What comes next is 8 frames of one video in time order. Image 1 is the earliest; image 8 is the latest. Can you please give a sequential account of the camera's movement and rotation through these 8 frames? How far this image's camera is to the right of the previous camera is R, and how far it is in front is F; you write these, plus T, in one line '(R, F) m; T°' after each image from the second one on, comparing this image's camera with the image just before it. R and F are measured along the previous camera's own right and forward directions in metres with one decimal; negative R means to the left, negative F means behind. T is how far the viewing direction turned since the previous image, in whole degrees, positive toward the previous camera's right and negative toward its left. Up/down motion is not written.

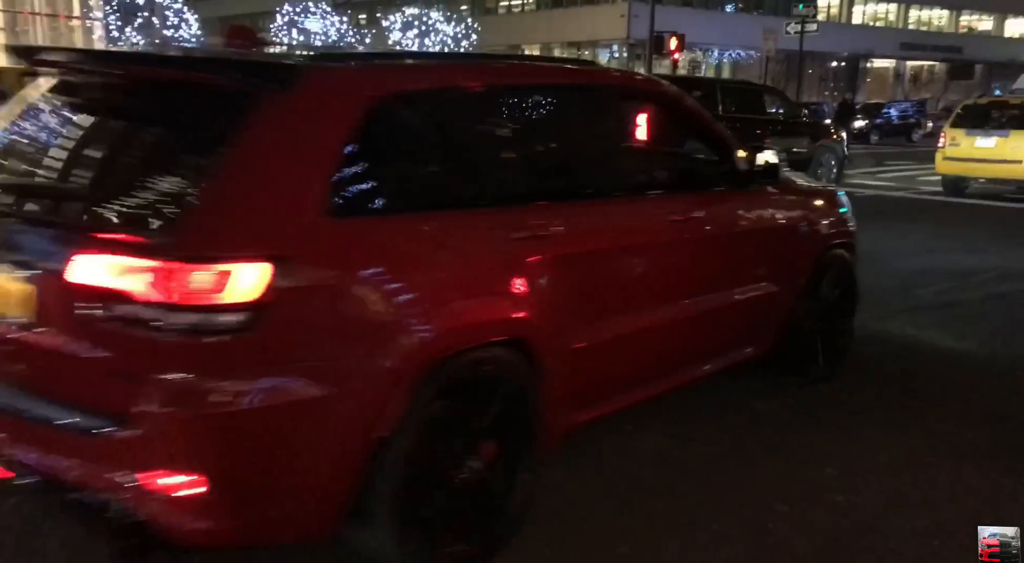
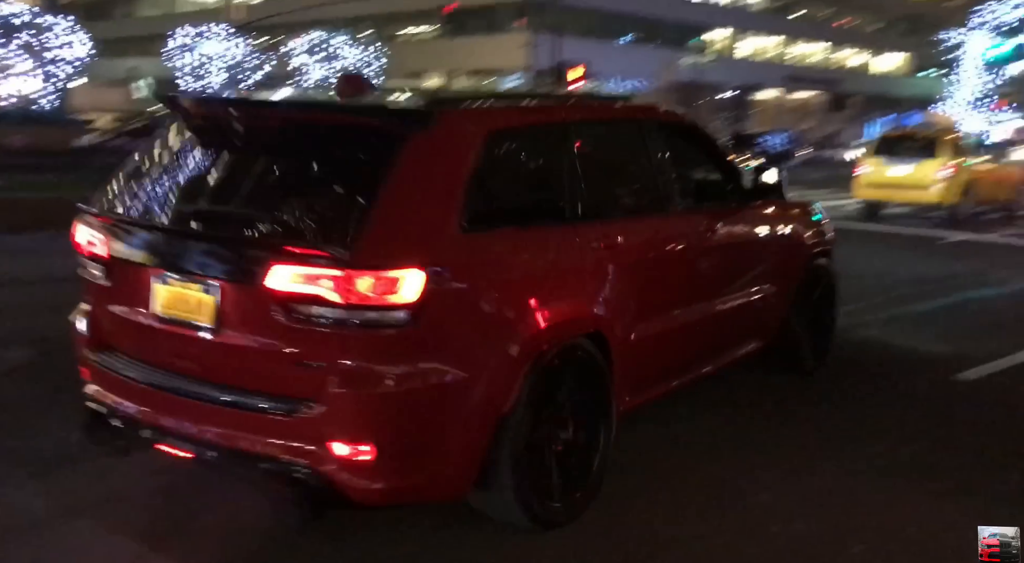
(-0.3, -0.1) m; +7°
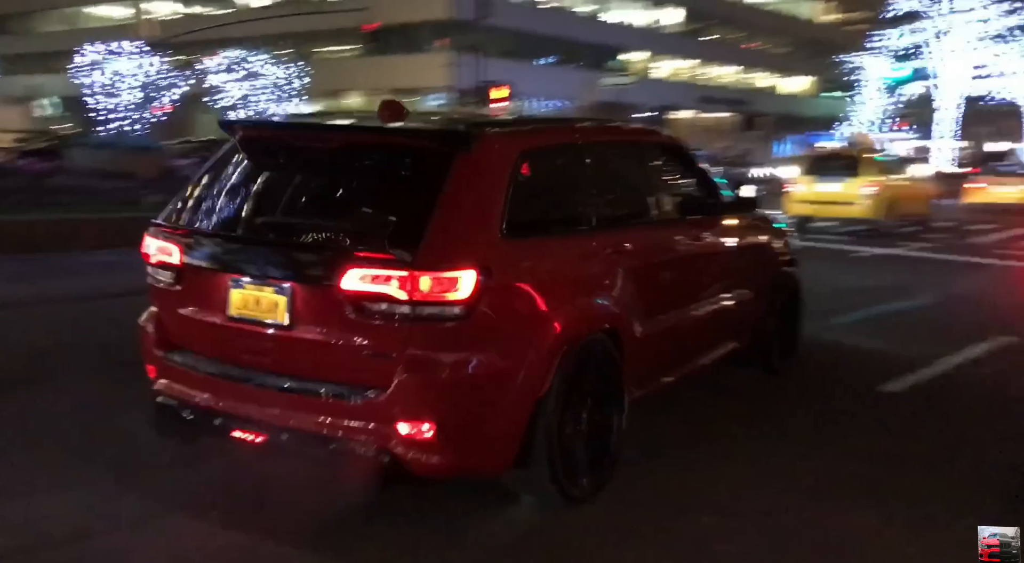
(-0.2, 0.0) m; +5°
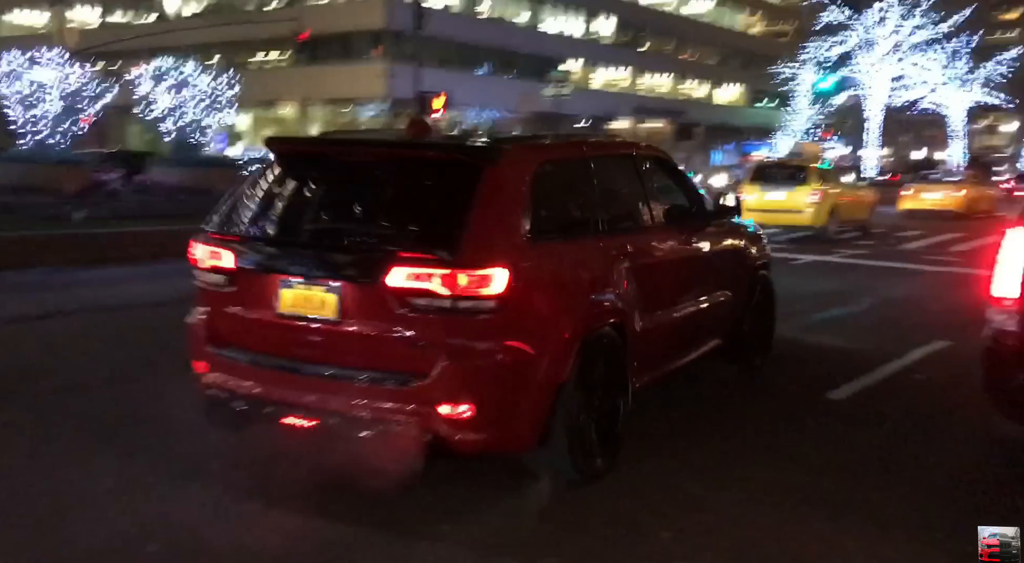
(-0.1, +0.1) m; +4°
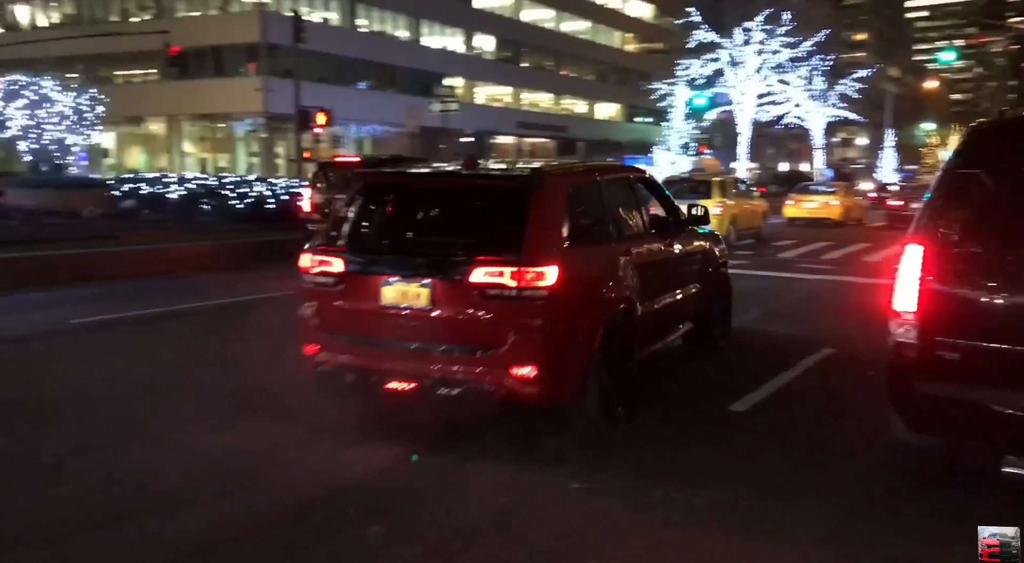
(-0.4, 0.0) m; +9°
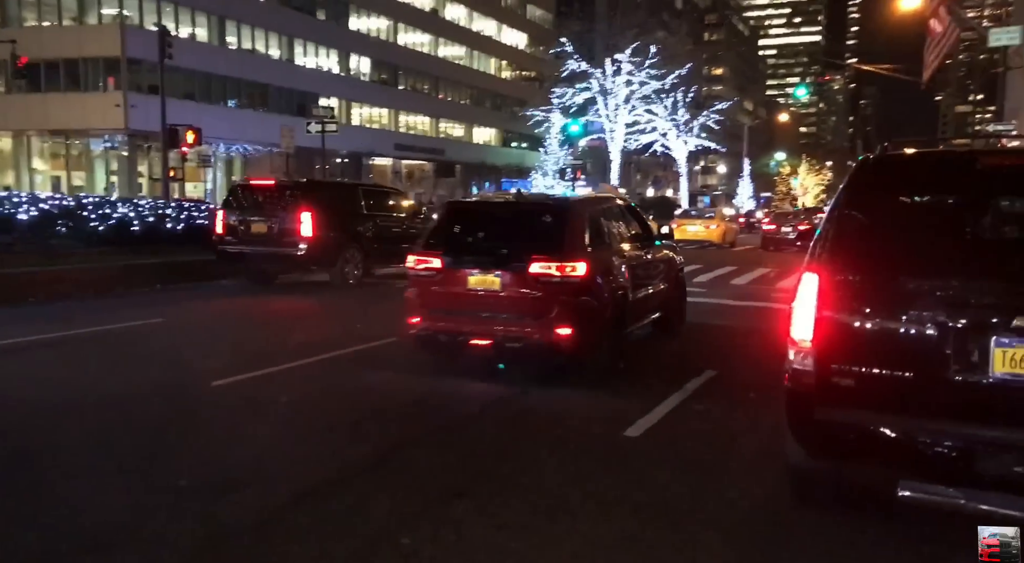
(-0.5, 0.0) m; +10°
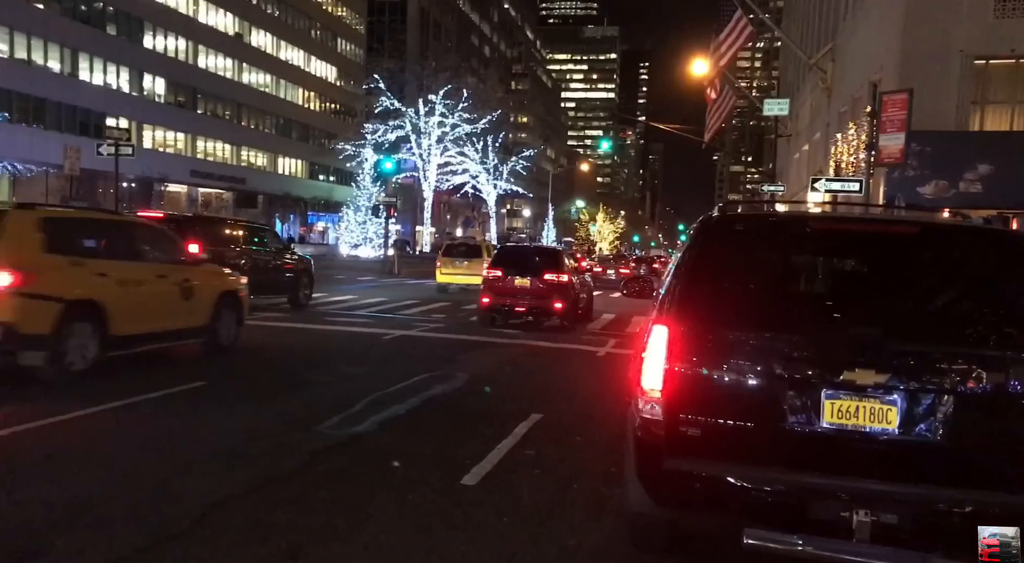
(-0.7, +0.2) m; +15°
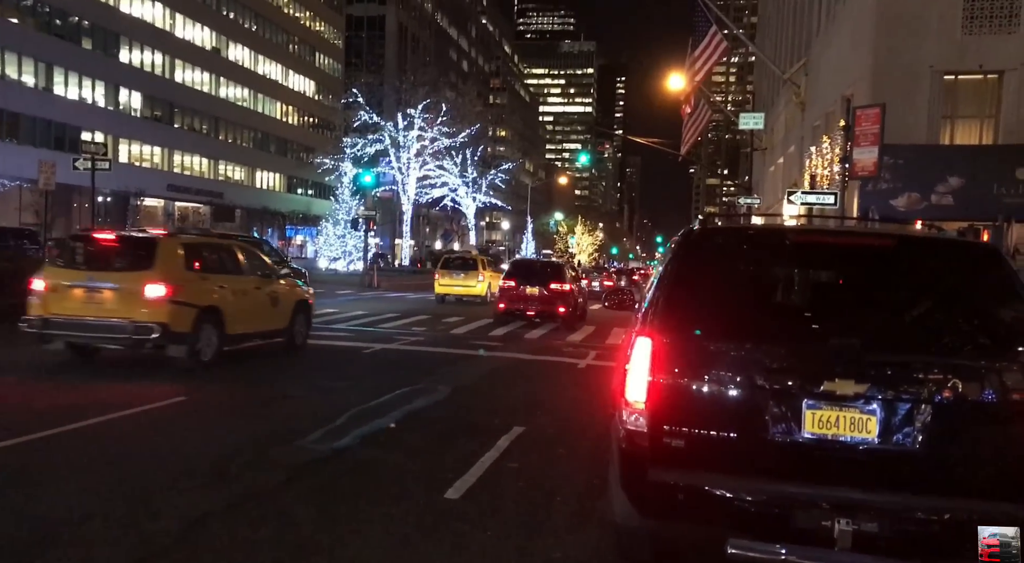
(-0.1, 0.0) m; +2°
